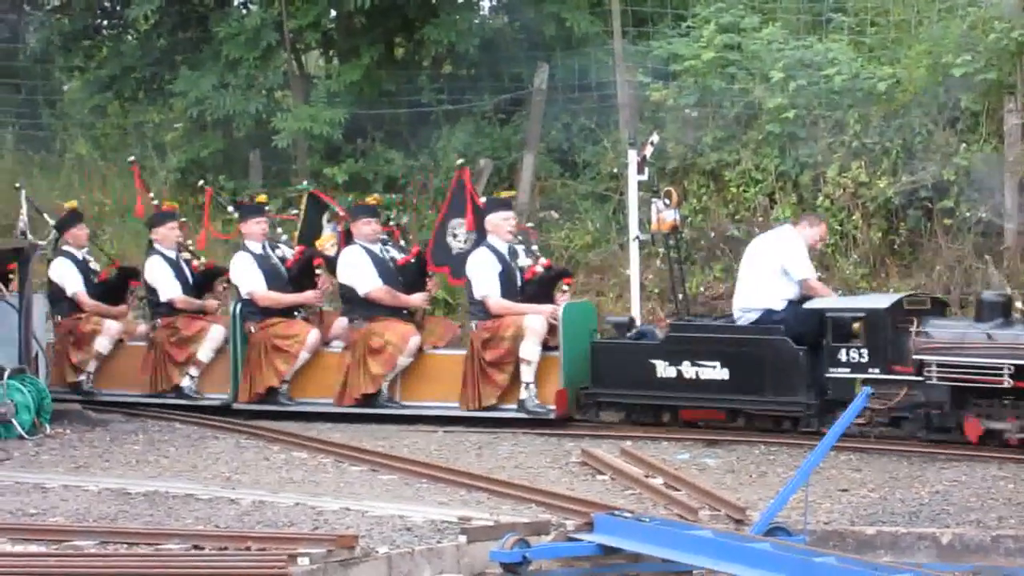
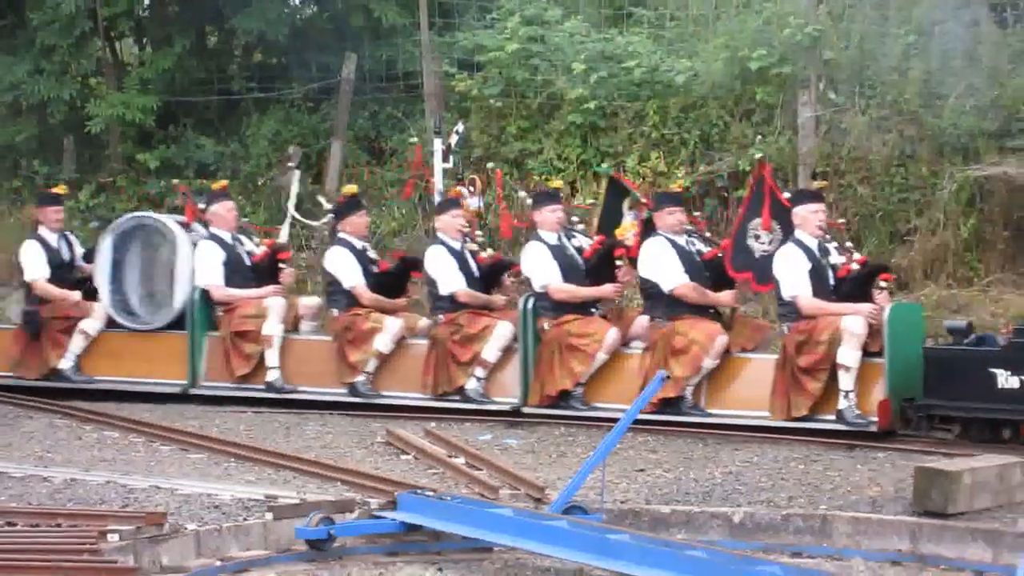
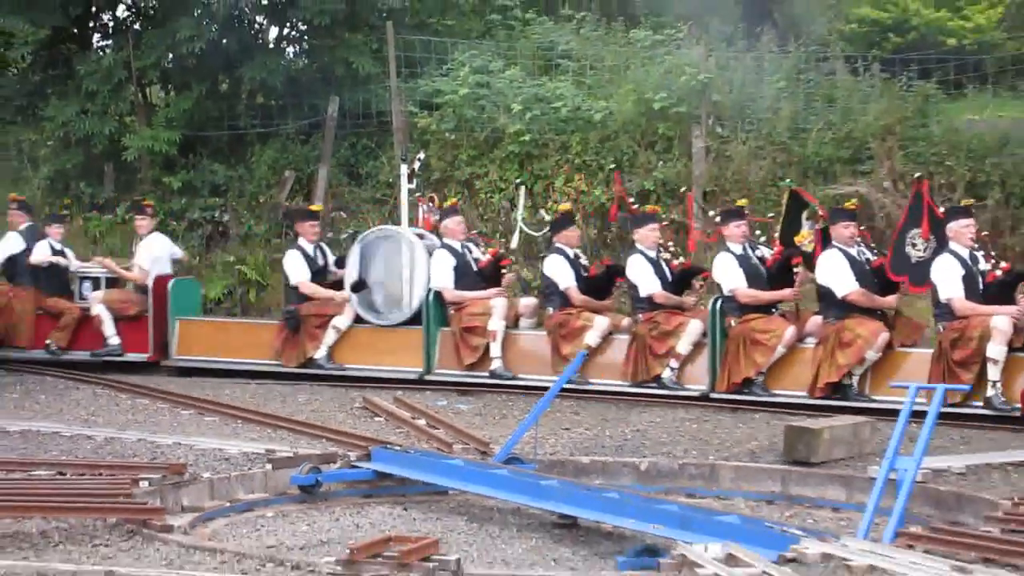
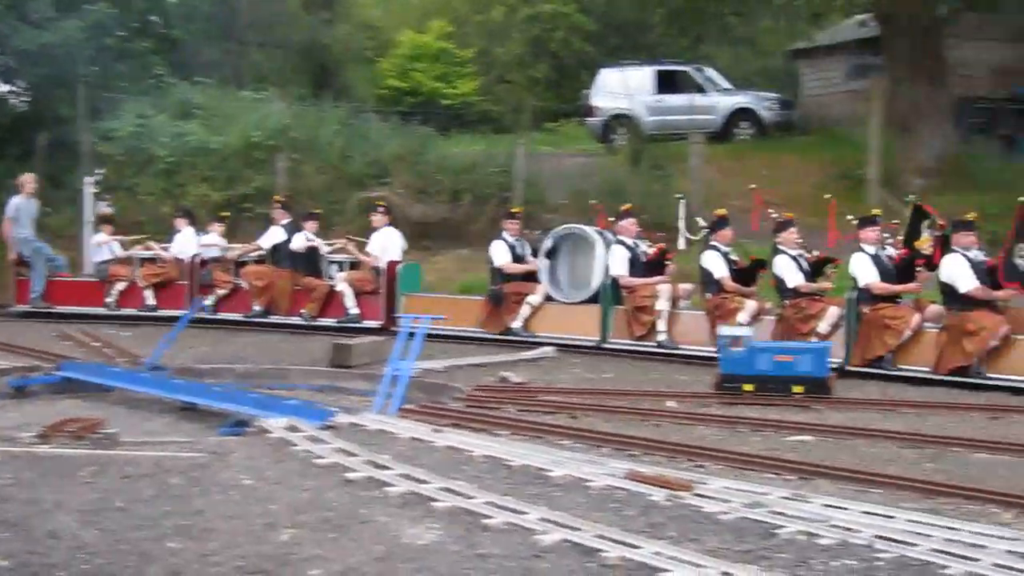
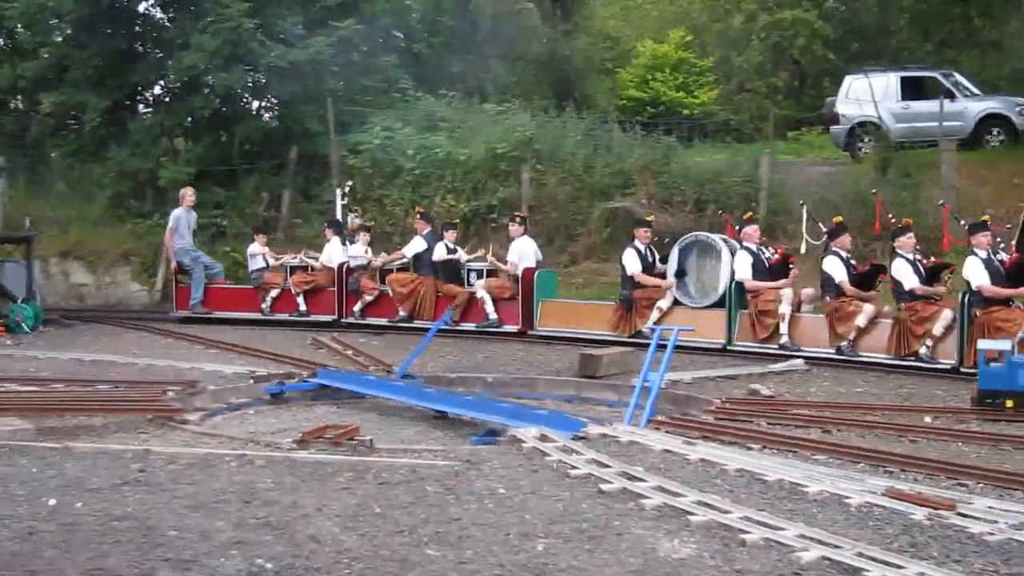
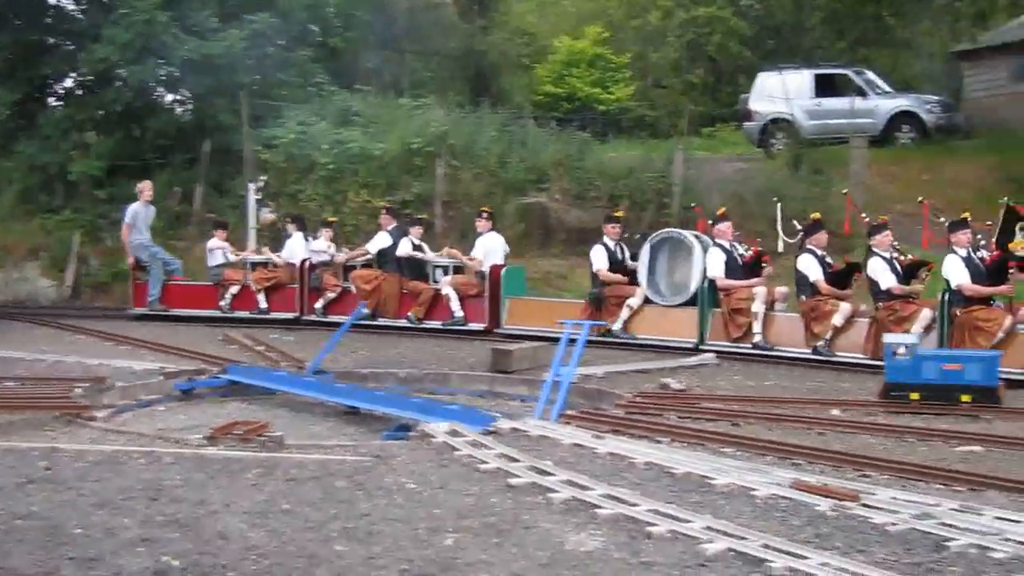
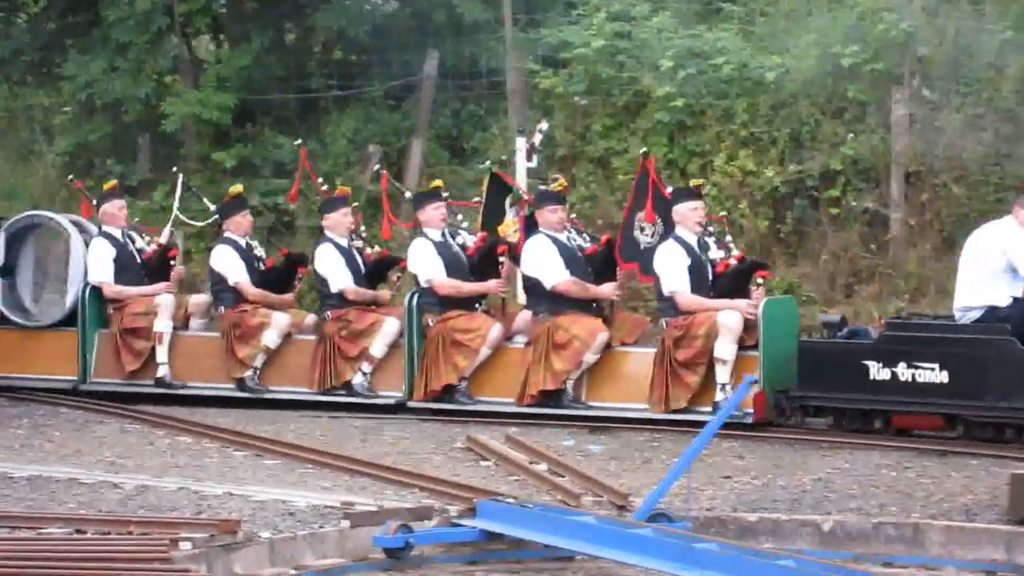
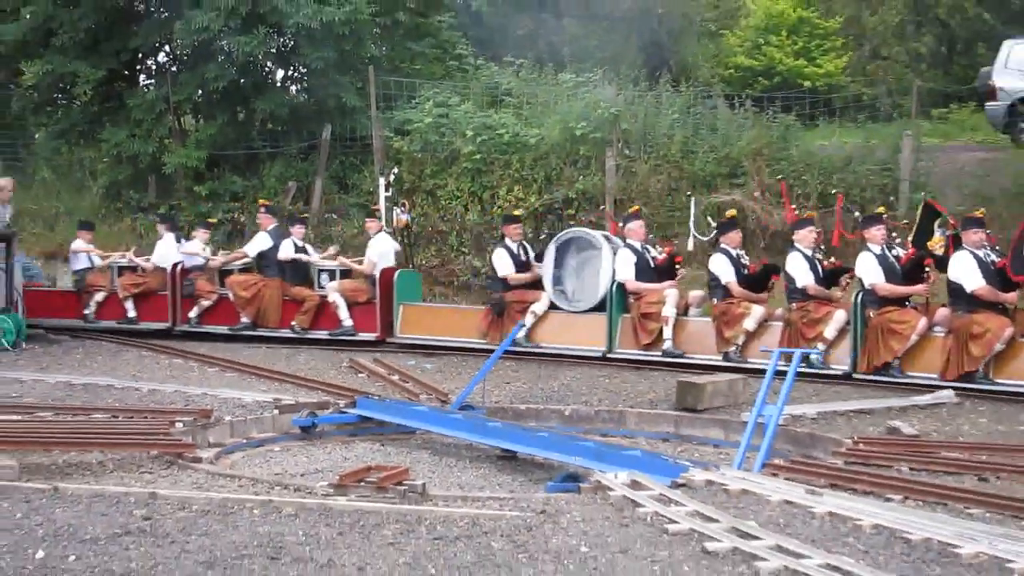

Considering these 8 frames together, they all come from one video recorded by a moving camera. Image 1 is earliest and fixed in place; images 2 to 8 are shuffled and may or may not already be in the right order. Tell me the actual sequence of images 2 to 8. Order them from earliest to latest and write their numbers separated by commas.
7, 2, 3, 8, 5, 6, 4
